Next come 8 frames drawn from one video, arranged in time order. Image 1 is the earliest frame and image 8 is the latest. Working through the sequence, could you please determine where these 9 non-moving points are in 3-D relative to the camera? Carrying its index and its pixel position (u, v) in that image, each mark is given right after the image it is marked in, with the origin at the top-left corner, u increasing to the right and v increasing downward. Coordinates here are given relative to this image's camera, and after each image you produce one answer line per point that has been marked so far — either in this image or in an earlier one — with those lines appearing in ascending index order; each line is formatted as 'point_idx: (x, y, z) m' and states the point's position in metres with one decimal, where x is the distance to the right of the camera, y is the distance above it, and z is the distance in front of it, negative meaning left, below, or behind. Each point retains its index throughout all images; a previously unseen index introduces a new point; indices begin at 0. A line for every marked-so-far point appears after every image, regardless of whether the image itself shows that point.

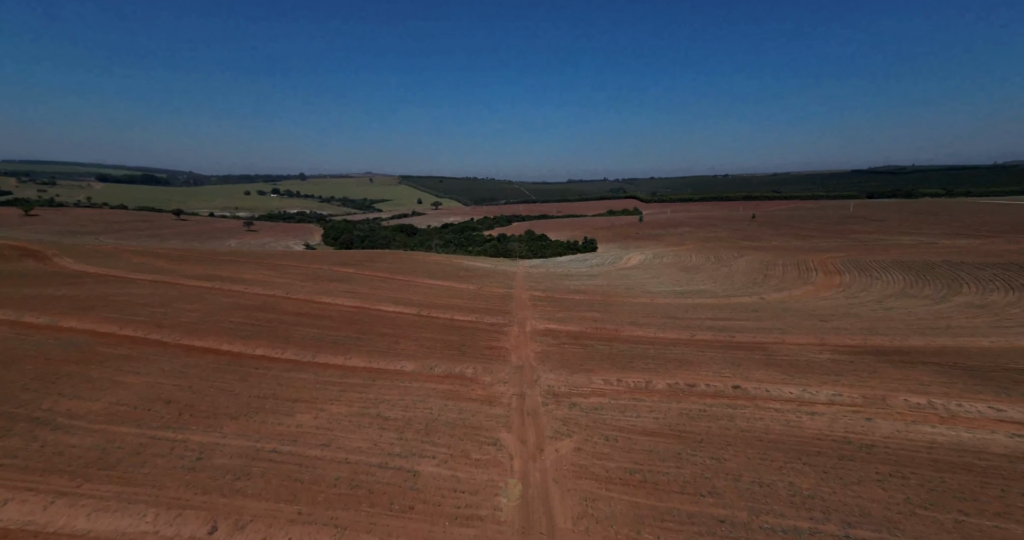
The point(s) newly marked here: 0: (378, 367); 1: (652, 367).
0: (-4.2, -3.1, +14.2) m
1: (+4.4, -3.2, +14.3) m
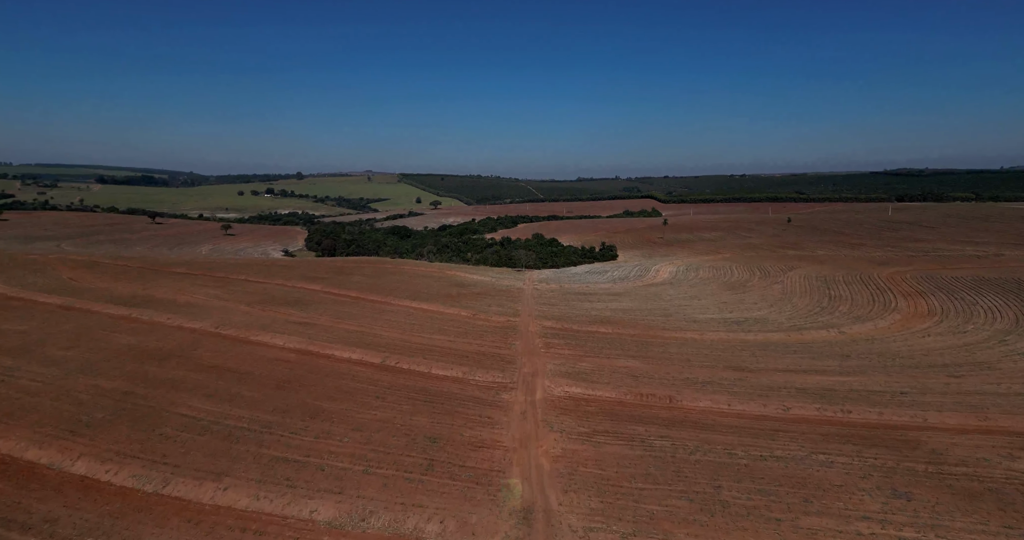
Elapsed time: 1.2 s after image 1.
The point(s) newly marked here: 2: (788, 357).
0: (-4.2, -4.2, +8.3) m
1: (+4.4, -4.3, +8.3) m
2: (+11.2, -3.5, +19.0) m
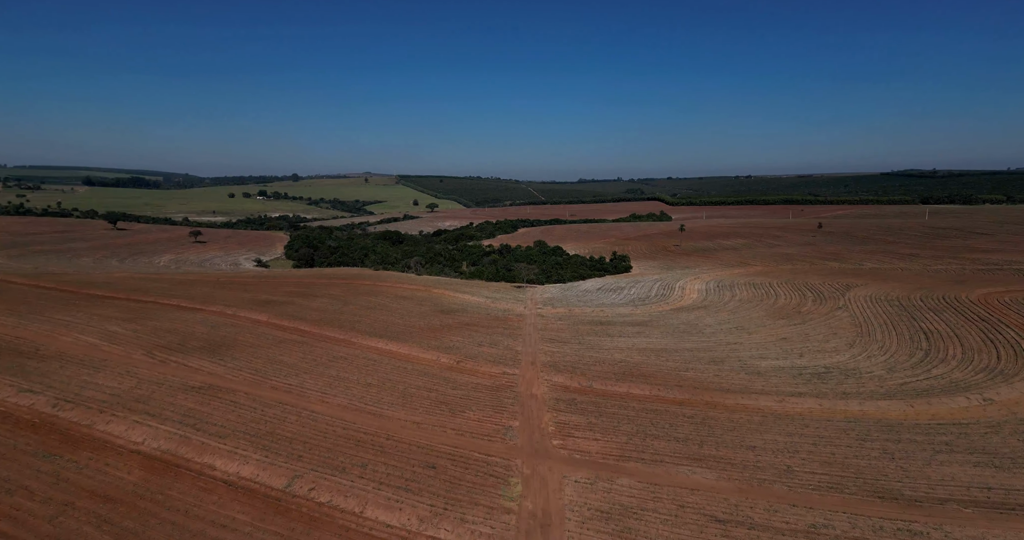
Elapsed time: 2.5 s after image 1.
0: (-4.3, -5.5, +1.1) m
1: (+4.2, -5.6, +1.2) m
2: (+11.1, -4.9, +11.8) m
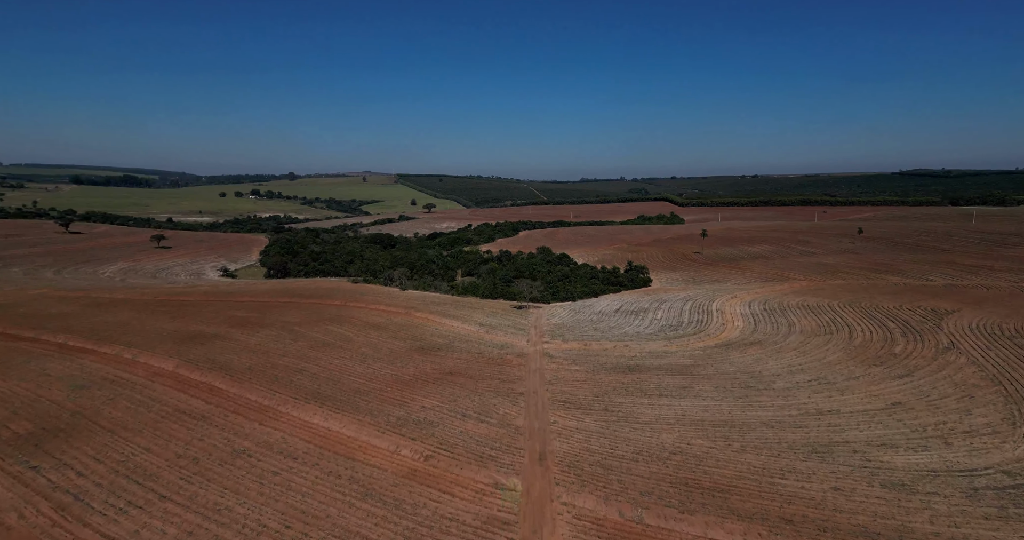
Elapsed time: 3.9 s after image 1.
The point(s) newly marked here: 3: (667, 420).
0: (-4.4, -6.8, -6.2) m
1: (+4.1, -6.9, -6.1) m
2: (+11.0, -6.2, +4.5) m
3: (+5.5, -5.2, +16.5) m
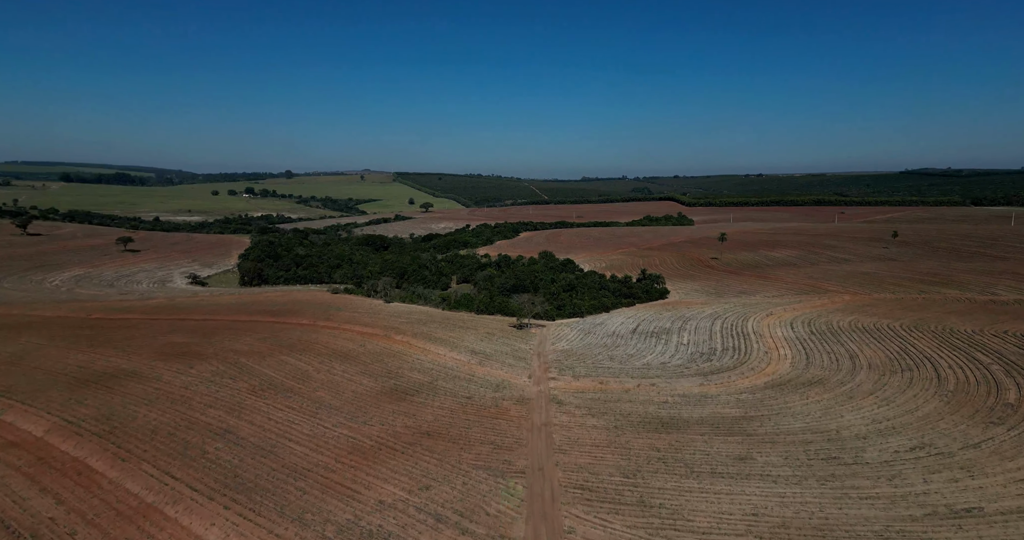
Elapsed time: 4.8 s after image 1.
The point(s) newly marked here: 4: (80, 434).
0: (-4.6, -7.8, -11.4) m
1: (+4.0, -7.9, -11.3) m
2: (+10.9, -7.1, -0.7) m
3: (+5.4, -6.1, +11.3) m
4: (-12.8, -4.9, +14.0) m
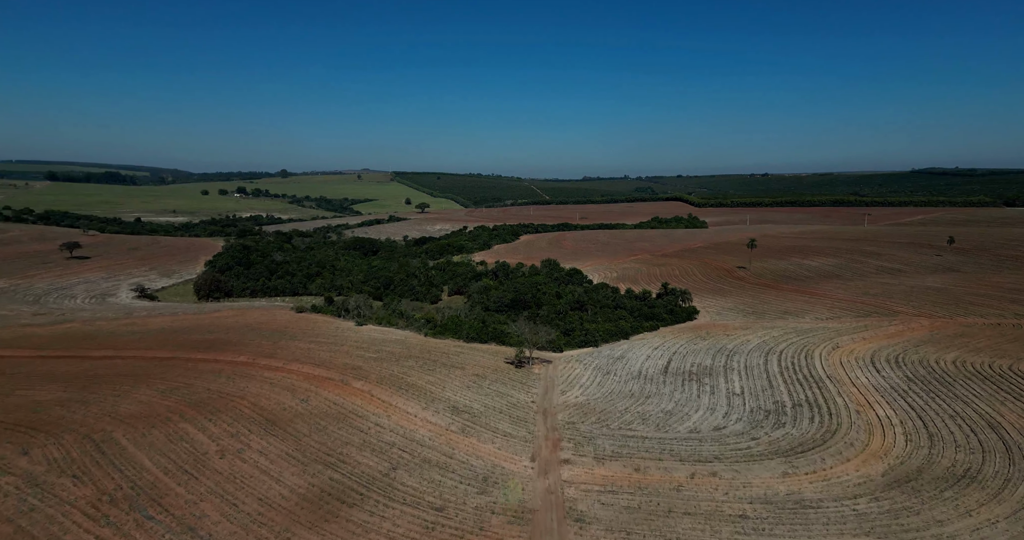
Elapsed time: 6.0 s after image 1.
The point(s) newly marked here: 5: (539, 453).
0: (-4.8, -8.8, -18.1) m
1: (+3.8, -9.0, -18.1) m
2: (+10.7, -8.2, -7.4) m
3: (+5.2, -7.1, +4.6) m
4: (-13.0, -6.0, +7.3) m
5: (+0.9, -5.9, +15.5) m
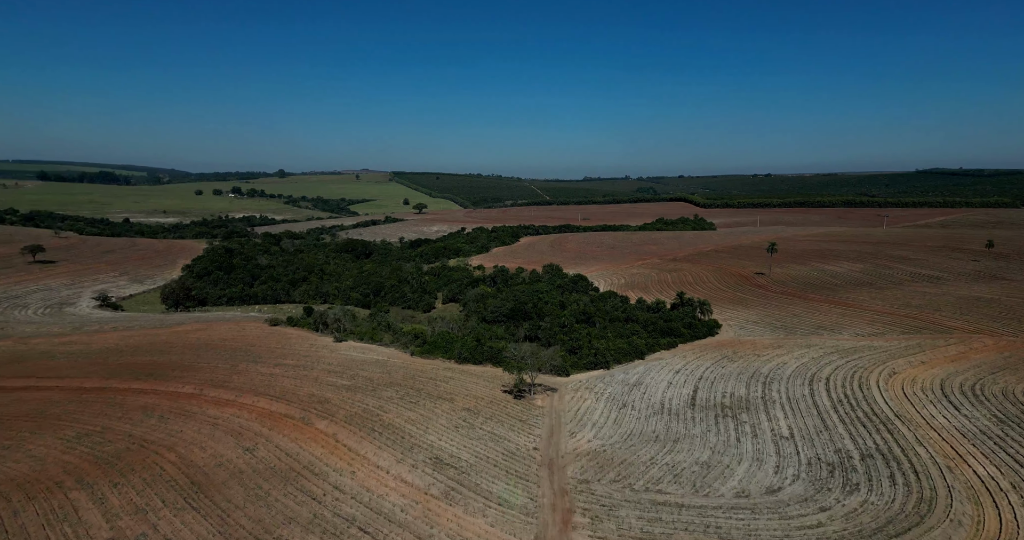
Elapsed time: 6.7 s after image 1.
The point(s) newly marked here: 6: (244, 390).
0: (-4.8, -9.3, -21.9) m
1: (+3.7, -9.4, -21.9) m
2: (+10.6, -8.7, -11.3) m
3: (+5.1, -7.7, +0.8) m
4: (-13.1, -6.5, +3.5) m
5: (+0.8, -6.4, +11.7) m
6: (-11.1, -4.9, +19.5) m
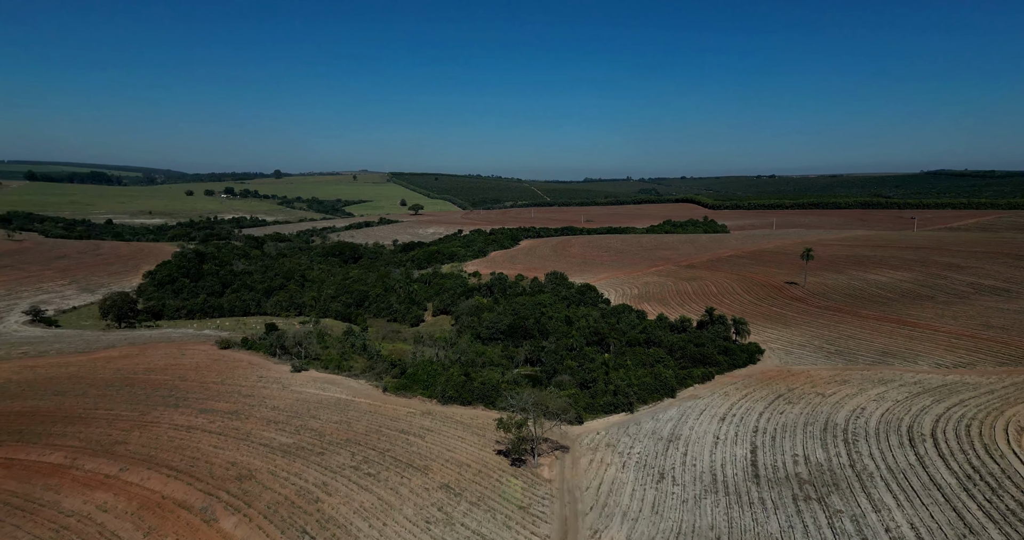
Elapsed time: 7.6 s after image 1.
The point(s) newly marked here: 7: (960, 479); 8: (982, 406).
0: (-5.0, -9.8, -27.3) m
1: (+3.6, -10.0, -27.3) m
2: (+10.5, -9.3, -16.7) m
3: (+5.0, -8.3, -4.6) m
4: (-13.2, -7.1, -1.9) m
5: (+0.7, -7.1, +6.3) m
6: (-11.2, -5.6, +14.1) m
7: (+13.0, -5.8, +13.5) m
8: (+17.7, -5.0, +17.5) m
